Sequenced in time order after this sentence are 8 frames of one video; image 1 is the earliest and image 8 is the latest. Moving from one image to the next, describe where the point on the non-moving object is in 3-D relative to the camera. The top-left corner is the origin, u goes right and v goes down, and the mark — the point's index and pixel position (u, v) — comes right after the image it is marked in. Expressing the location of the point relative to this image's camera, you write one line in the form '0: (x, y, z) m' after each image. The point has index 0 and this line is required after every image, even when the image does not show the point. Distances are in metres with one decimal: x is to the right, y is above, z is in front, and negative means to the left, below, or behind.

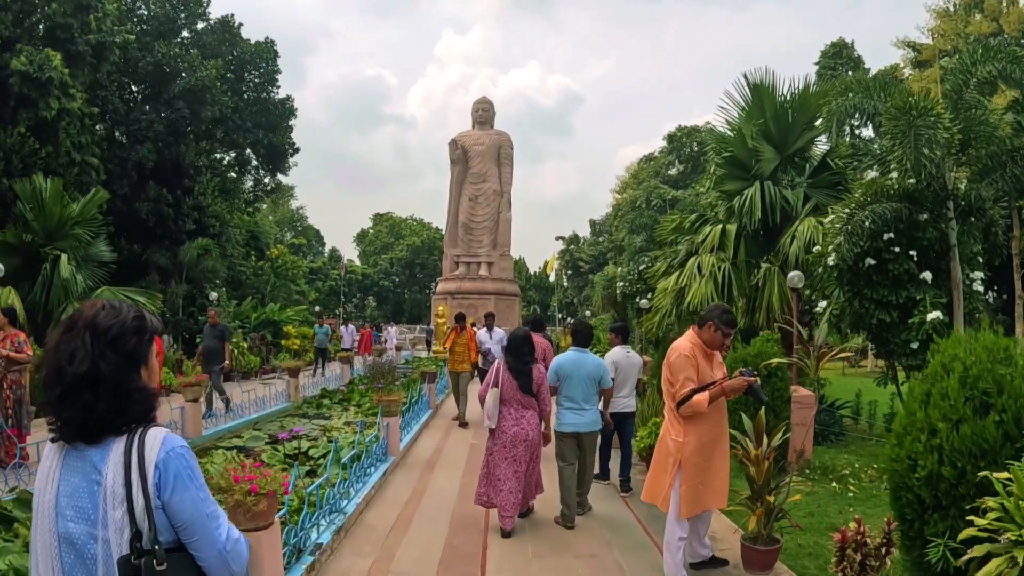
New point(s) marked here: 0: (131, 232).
0: (-9.5, +1.4, +16.9) m
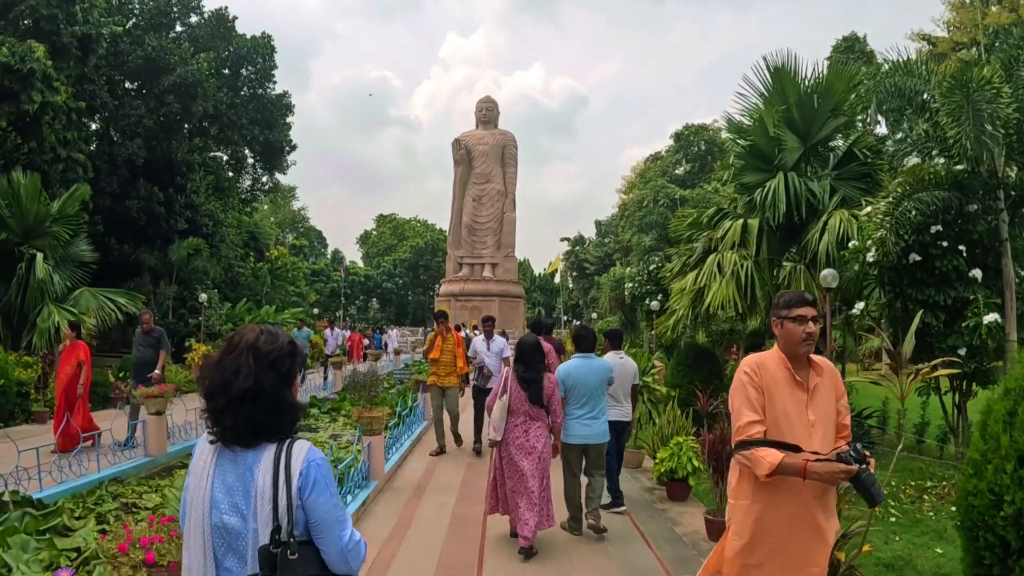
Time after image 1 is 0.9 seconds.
0: (-9.4, +1.4, +16.3) m
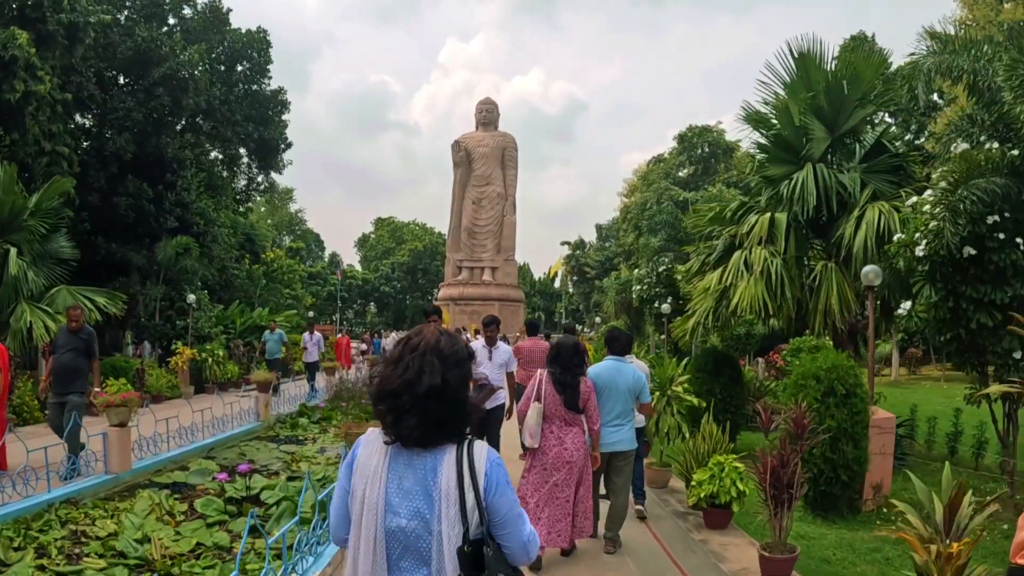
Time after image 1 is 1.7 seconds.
0: (-9.4, +1.3, +15.7) m
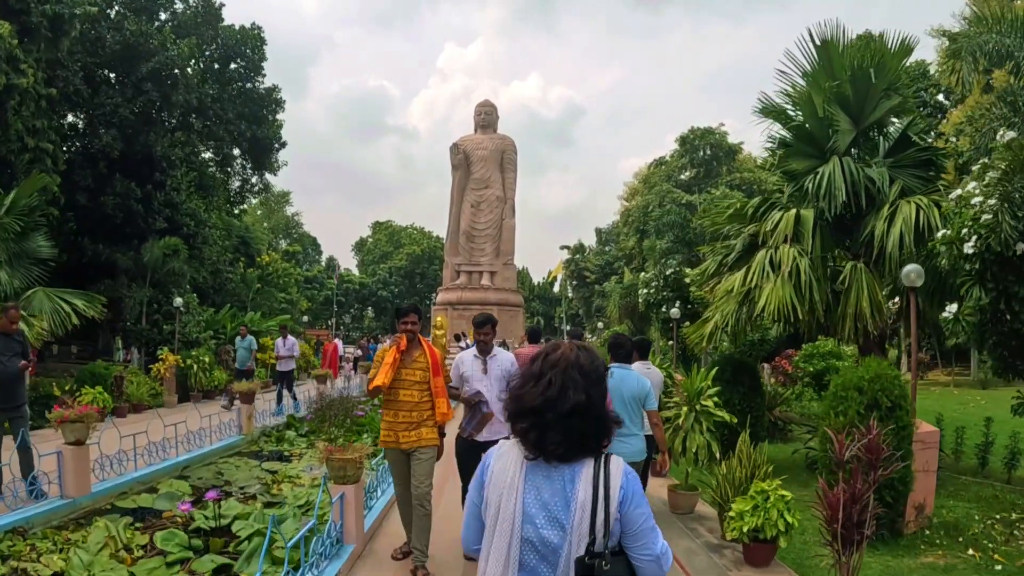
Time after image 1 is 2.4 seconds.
0: (-9.4, +1.3, +15.1) m
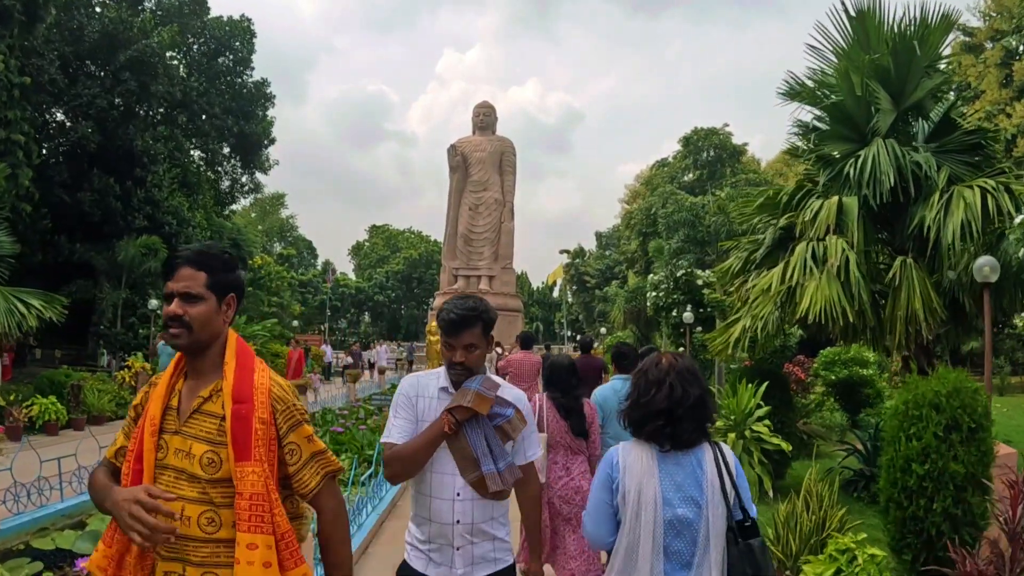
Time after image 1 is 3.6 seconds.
0: (-9.4, +1.2, +14.3) m
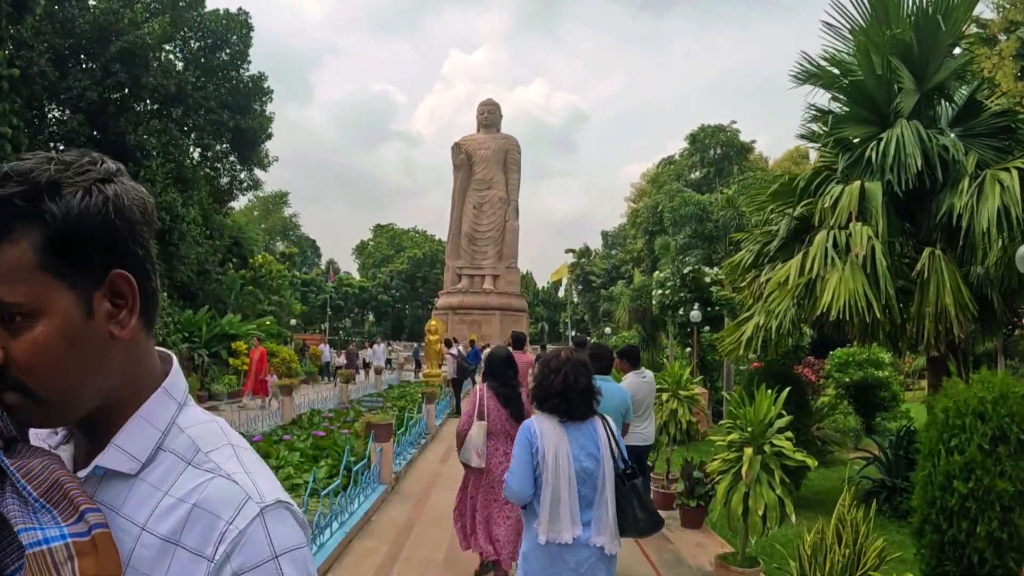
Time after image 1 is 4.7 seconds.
0: (-9.3, +1.3, +14.0) m
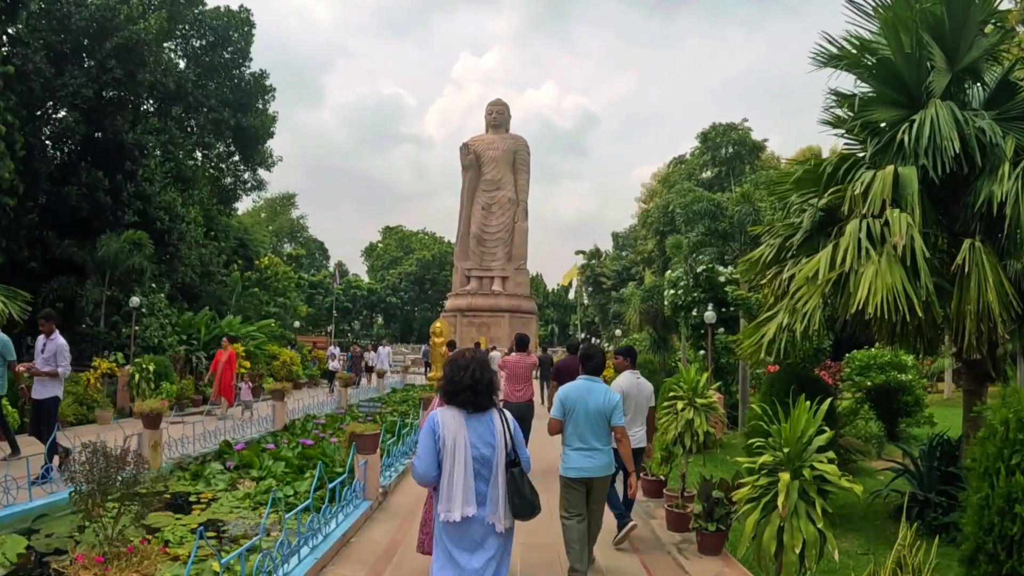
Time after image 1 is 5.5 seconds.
0: (-9.2, +1.3, +13.7) m
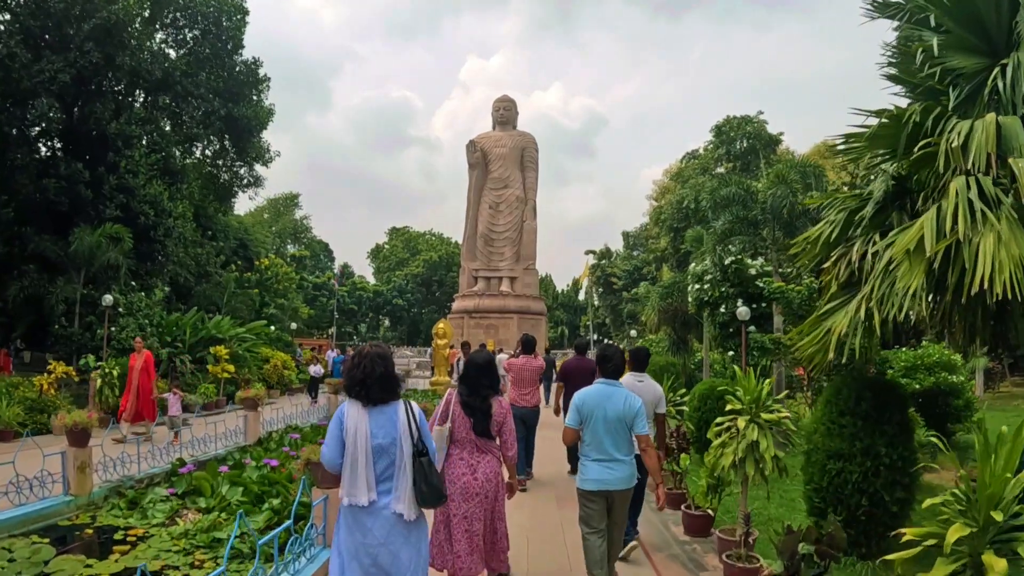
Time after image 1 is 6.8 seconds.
0: (-9.1, +1.3, +12.8) m
